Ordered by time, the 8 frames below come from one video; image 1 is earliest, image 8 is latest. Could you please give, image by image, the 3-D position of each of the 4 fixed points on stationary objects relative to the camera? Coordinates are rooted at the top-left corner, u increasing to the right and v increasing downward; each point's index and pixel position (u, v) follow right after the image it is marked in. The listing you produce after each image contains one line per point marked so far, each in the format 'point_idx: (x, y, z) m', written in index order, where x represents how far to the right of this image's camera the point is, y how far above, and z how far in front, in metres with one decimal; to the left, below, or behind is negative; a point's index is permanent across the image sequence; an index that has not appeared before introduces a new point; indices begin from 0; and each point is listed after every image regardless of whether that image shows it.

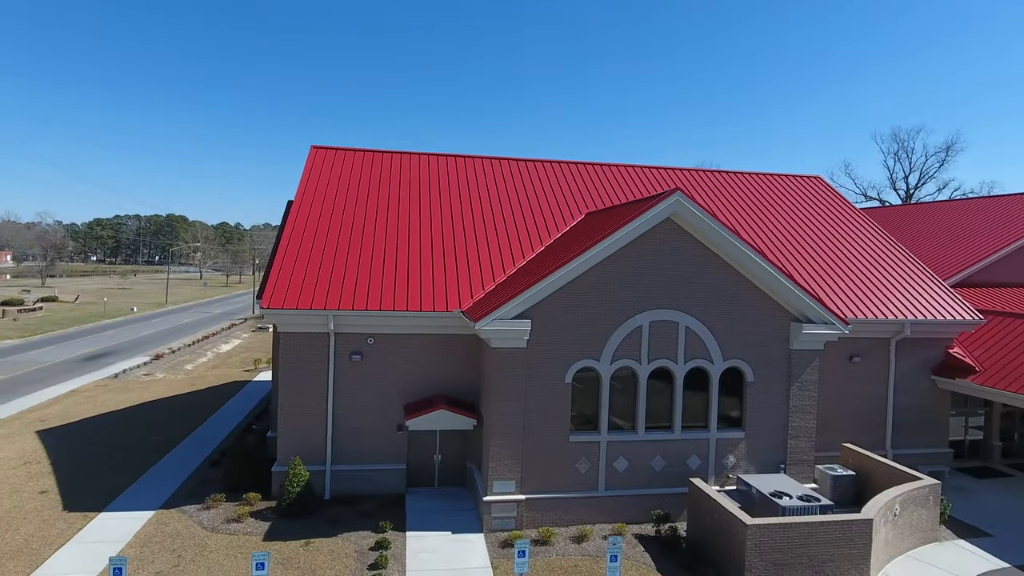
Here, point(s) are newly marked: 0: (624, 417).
0: (+2.8, -3.3, +14.3) m
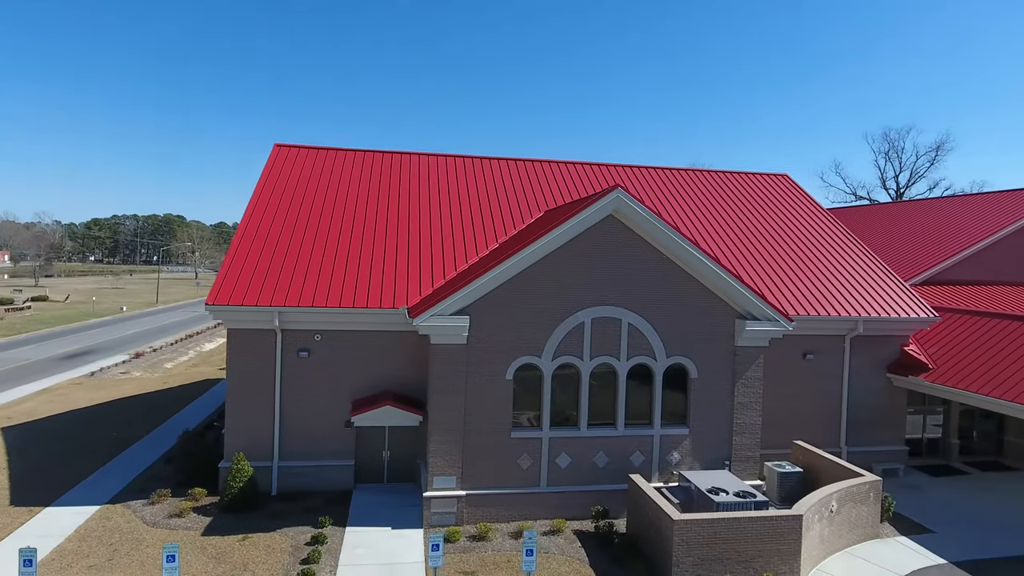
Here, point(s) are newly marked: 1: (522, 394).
0: (+1.4, -3.2, +14.3) m
1: (+0.2, -2.6, +14.1) m
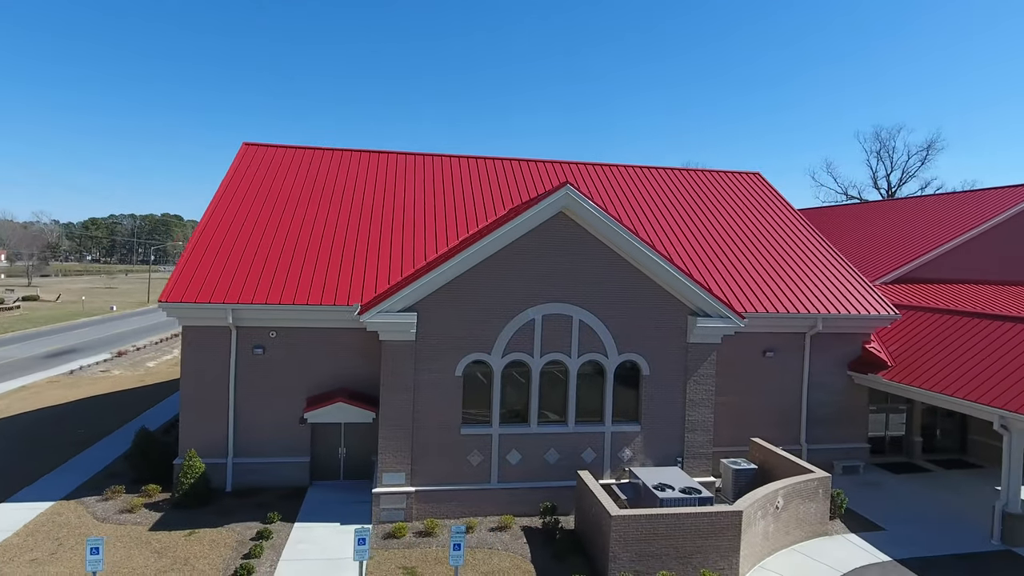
0: (+0.1, -3.1, +14.4) m
1: (-1.0, -2.6, +14.2) m
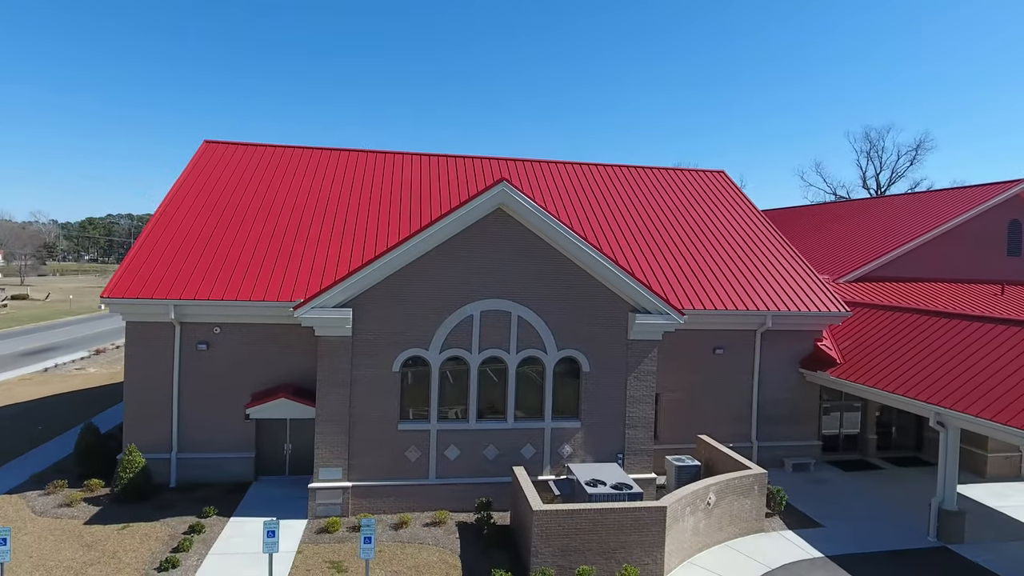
0: (-1.4, -3.0, +14.4) m
1: (-2.5, -2.5, +14.2) m
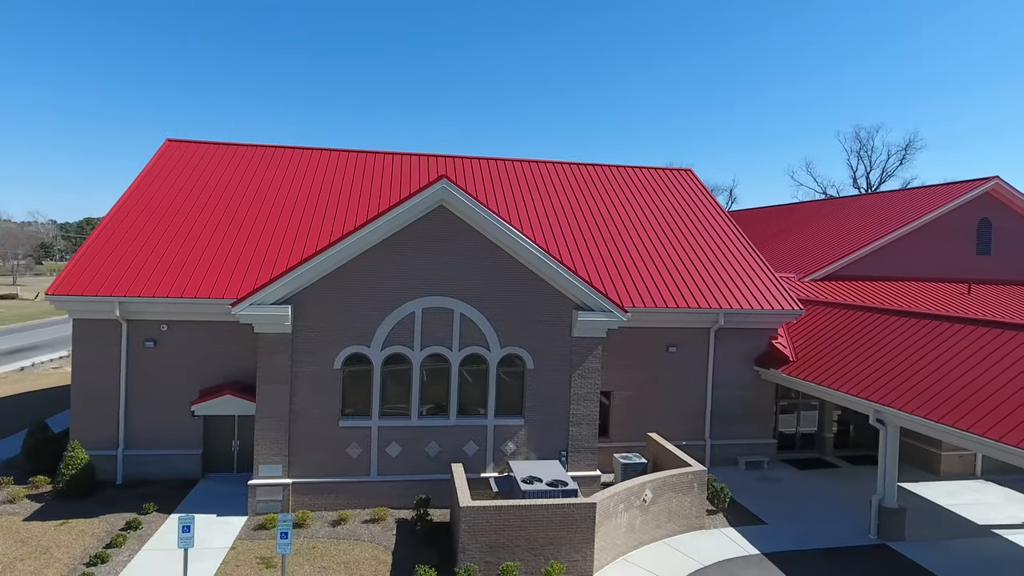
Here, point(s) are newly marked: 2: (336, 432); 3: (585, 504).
0: (-2.8, -2.9, +14.4) m
1: (-4.0, -2.4, +14.3) m
2: (-4.3, -3.5, +14.1) m
3: (+1.5, -4.4, +11.8) m
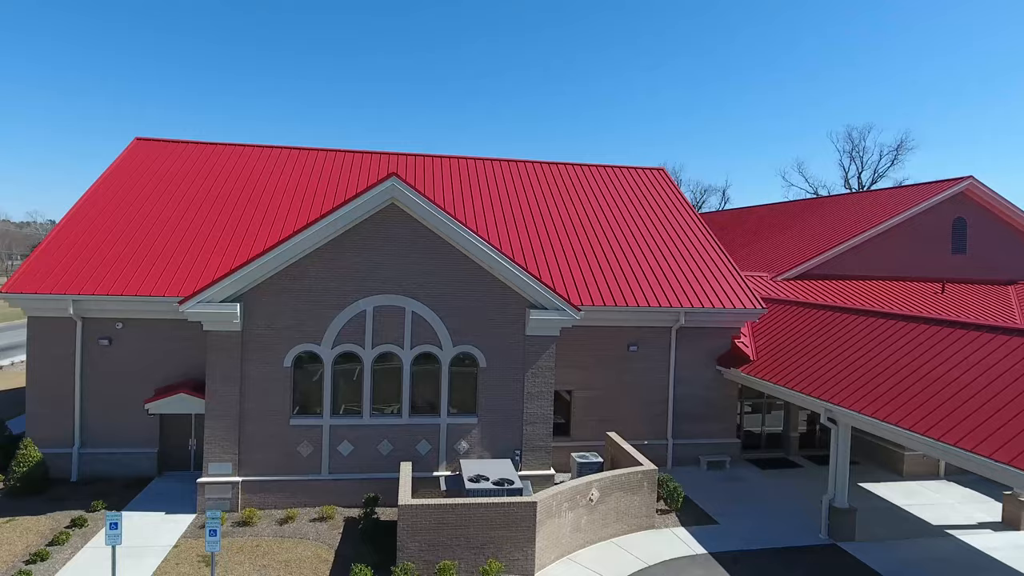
0: (-4.0, -2.9, +14.4) m
1: (-5.2, -2.4, +14.2) m
2: (-5.5, -3.5, +14.0) m
3: (+0.3, -4.4, +11.7) m
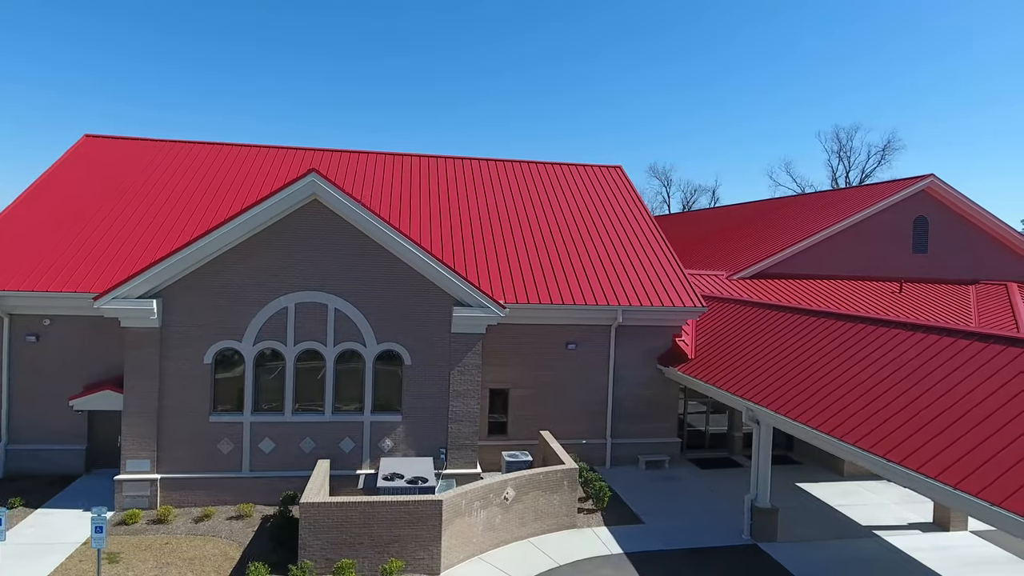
0: (-5.9, -2.8, +14.3) m
1: (-7.1, -2.3, +14.1) m
2: (-7.4, -3.4, +13.9) m
3: (-1.6, -4.3, +11.6) m
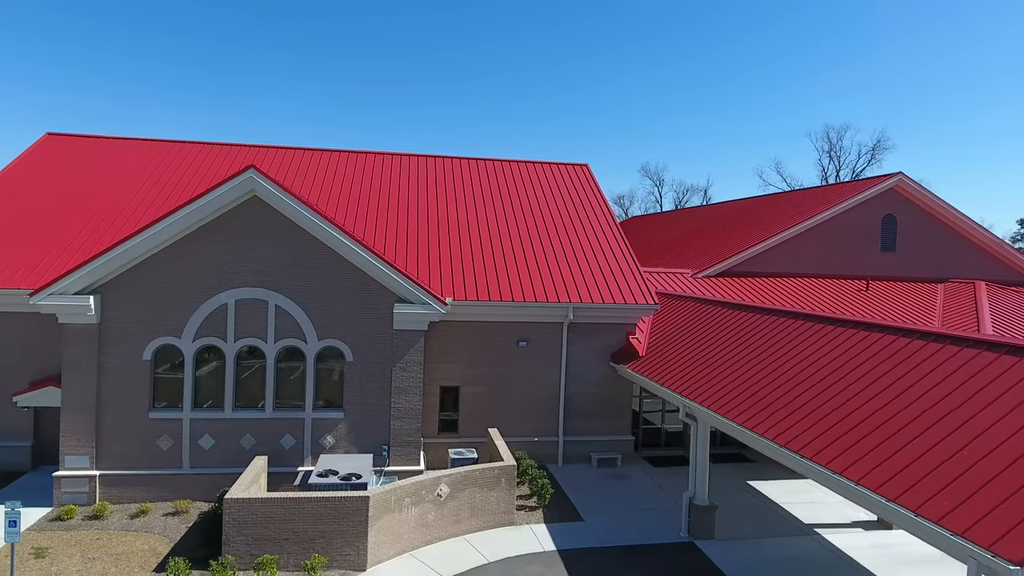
0: (-7.4, -2.7, +14.3) m
1: (-8.6, -2.2, +14.1) m
2: (-8.9, -3.3, +13.9) m
3: (-3.1, -4.2, +11.6) m
